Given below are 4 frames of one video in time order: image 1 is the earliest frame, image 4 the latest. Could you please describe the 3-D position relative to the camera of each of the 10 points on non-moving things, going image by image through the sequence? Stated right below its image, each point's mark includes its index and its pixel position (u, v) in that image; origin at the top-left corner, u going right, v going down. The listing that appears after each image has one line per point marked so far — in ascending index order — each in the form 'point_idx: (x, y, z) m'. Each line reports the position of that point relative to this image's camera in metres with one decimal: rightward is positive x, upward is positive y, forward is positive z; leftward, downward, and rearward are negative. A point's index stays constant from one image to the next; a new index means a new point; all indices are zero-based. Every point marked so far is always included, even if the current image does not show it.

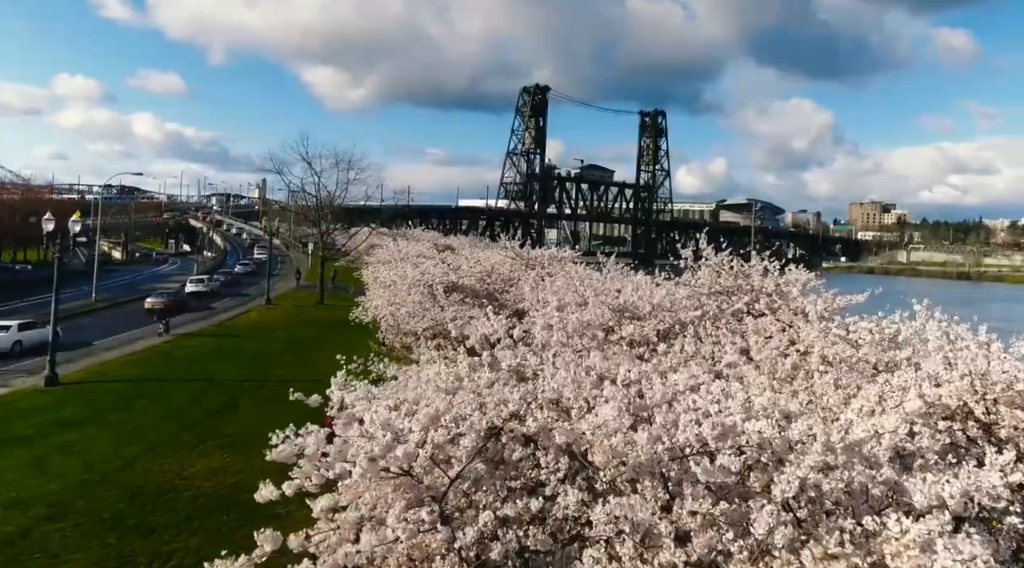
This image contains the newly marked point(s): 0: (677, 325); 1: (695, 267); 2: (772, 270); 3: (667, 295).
0: (+2.2, -0.6, +10.3) m
1: (+2.7, +0.2, +11.6) m
2: (+3.6, +0.2, +10.8) m
3: (+2.1, -0.2, +10.7) m
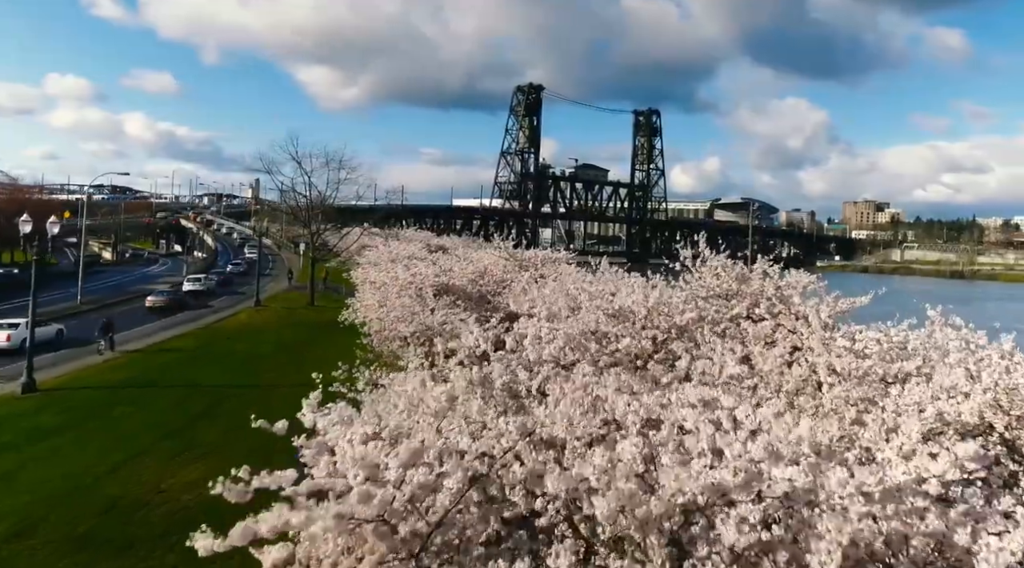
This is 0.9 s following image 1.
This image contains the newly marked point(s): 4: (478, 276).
0: (+2.1, -0.6, +9.9) m
1: (+2.6, +0.2, +11.2) m
2: (+3.5, +0.1, +10.4) m
3: (+2.0, -0.2, +10.3) m
4: (-0.8, +0.2, +18.9) m
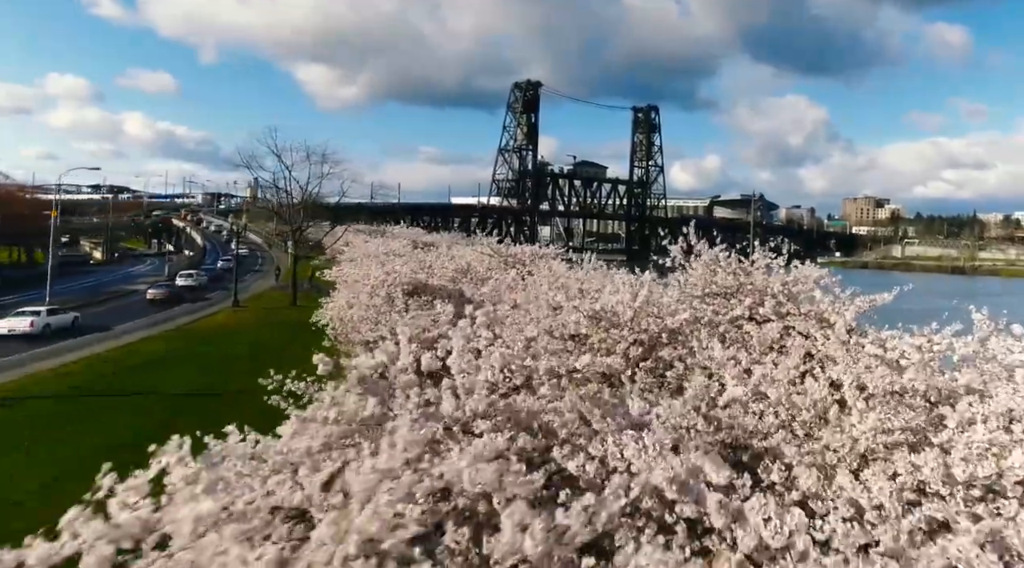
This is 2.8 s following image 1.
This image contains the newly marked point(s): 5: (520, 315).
0: (+1.7, -0.6, +8.5) m
1: (+2.2, +0.2, +9.8) m
2: (+3.1, +0.2, +9.1) m
3: (+1.6, -0.2, +9.0) m
4: (-1.2, +0.3, +17.5) m
5: (+0.1, -0.4, +10.3) m
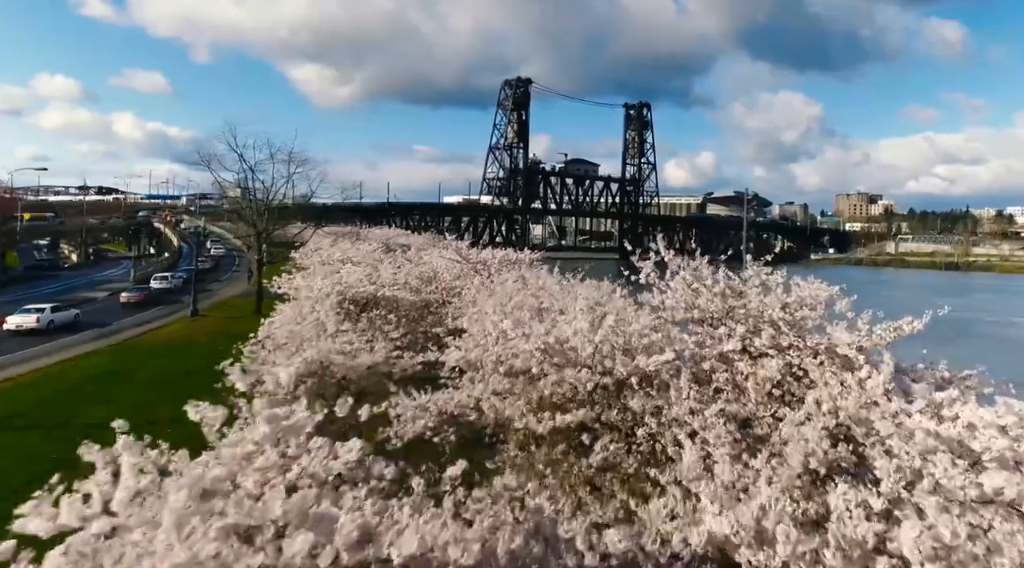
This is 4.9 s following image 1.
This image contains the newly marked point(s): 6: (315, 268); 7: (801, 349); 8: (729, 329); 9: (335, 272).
0: (+1.1, -0.8, +6.6) m
1: (+1.5, 0.0, +7.9) m
2: (+2.5, 0.0, +7.2) m
3: (+1.0, -0.4, +7.0) m
4: (-1.9, 0.0, +15.6) m
5: (-0.6, -0.7, +8.4) m
6: (-4.9, +0.3, +18.7) m
7: (+2.4, -0.5, +6.4) m
8: (+1.9, -0.4, +6.9) m
9: (-3.9, +0.2, +16.6) m
